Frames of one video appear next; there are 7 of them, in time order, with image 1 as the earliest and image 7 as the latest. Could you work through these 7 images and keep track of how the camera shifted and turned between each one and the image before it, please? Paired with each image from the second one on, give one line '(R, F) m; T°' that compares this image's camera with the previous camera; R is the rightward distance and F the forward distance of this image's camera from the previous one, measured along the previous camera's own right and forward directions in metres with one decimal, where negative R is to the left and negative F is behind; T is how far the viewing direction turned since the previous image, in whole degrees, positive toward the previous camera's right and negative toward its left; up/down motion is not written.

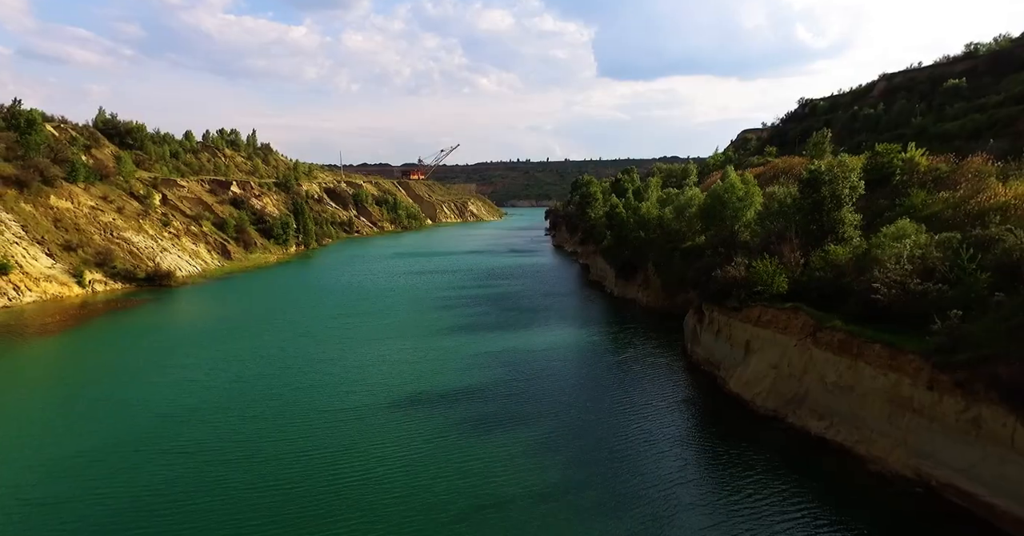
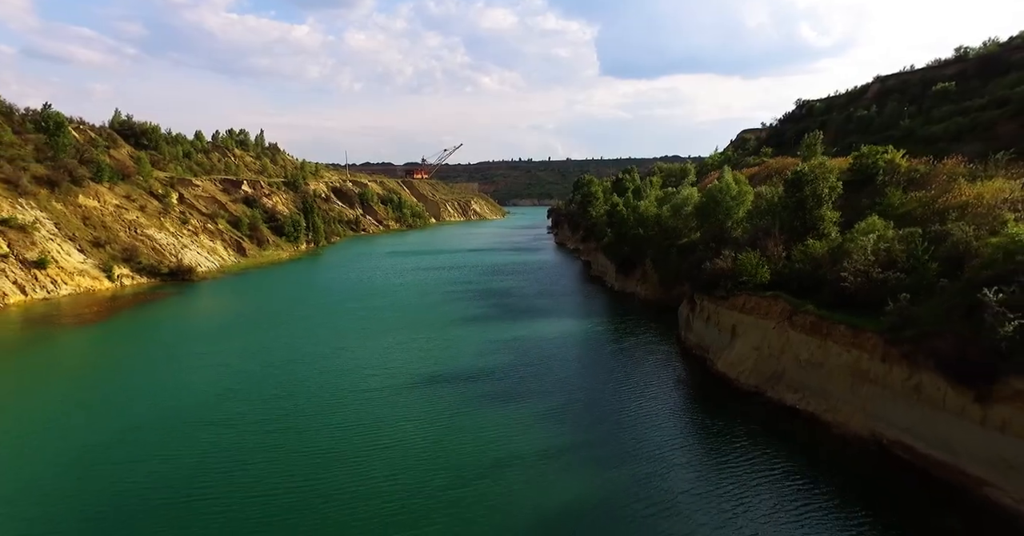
(-0.3, -2.2) m; 0°
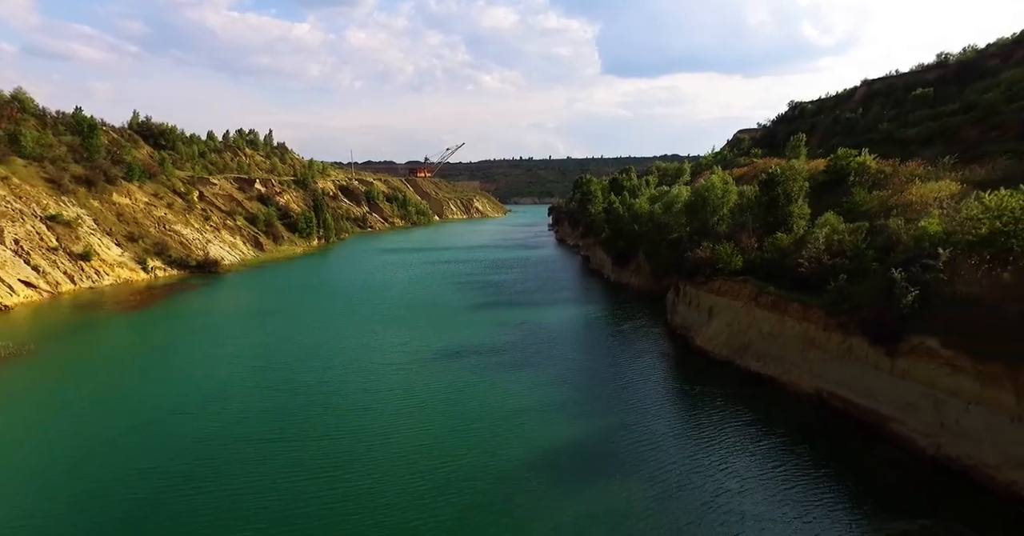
(-0.3, -3.5) m; 0°
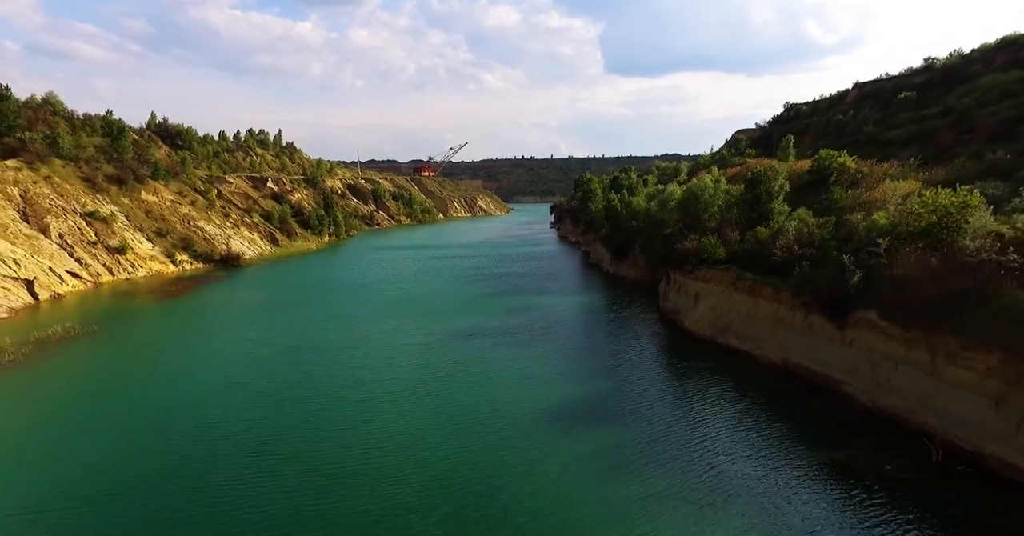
(-0.3, -3.1) m; 0°
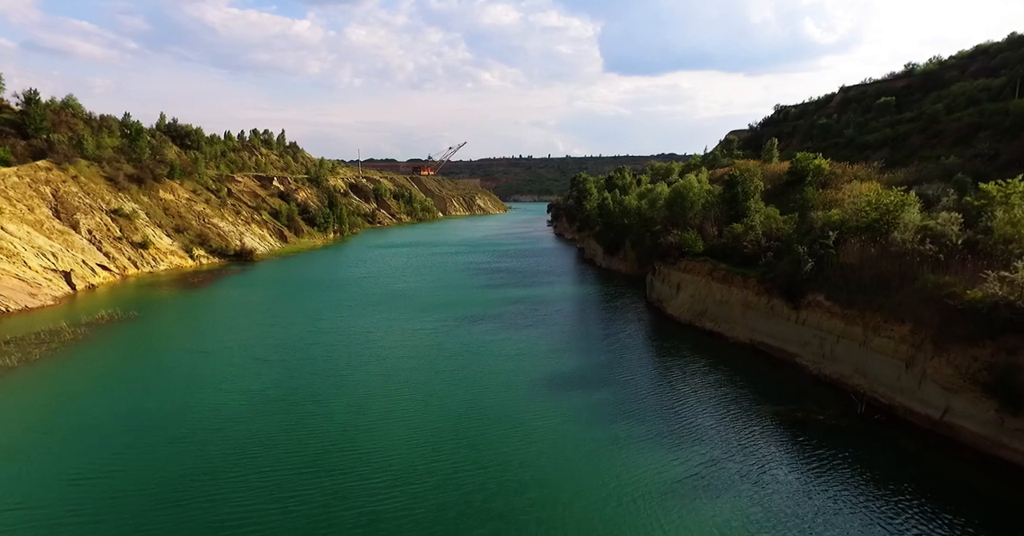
(-0.1, -3.0) m; 0°
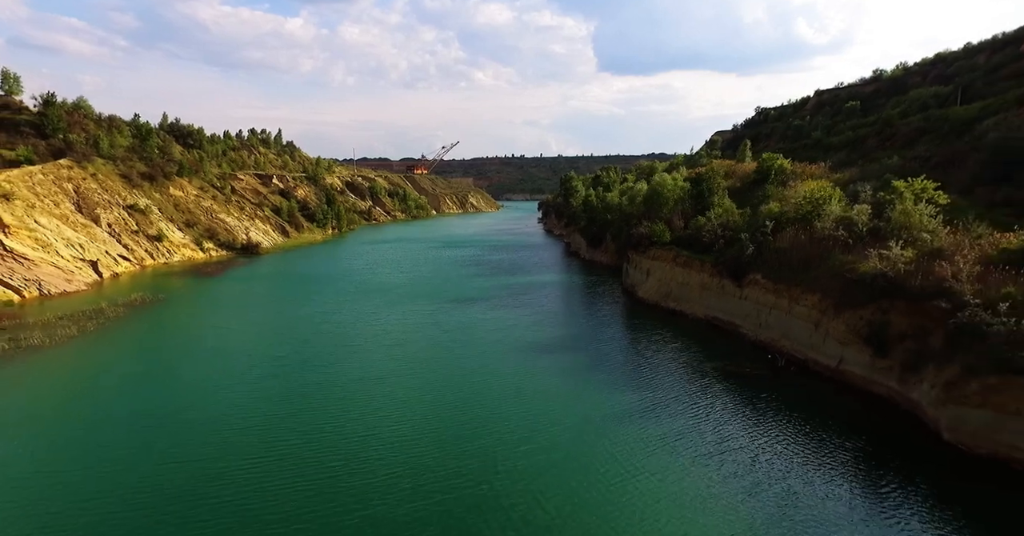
(+0.3, -3.8) m; +1°
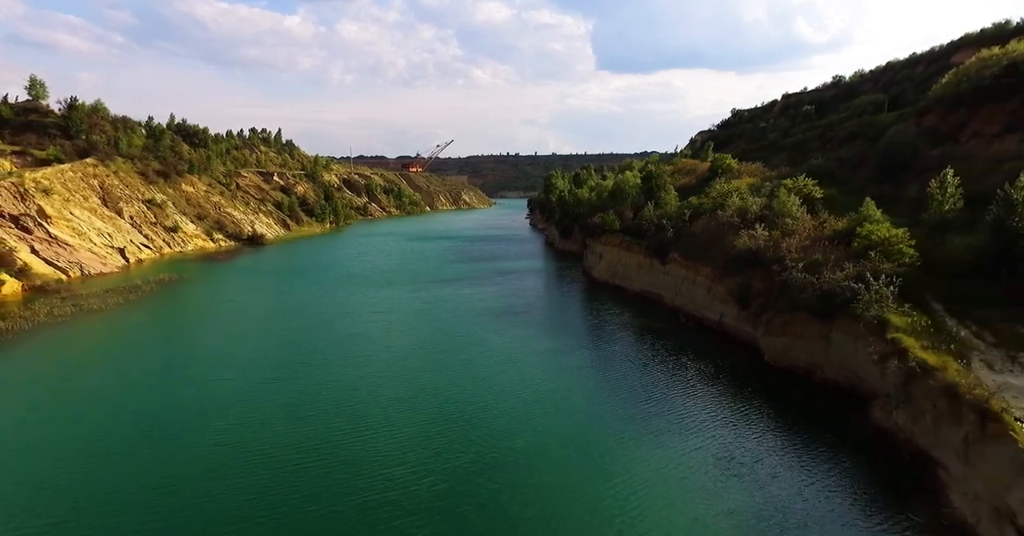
(+1.6, -5.8) m; 0°
